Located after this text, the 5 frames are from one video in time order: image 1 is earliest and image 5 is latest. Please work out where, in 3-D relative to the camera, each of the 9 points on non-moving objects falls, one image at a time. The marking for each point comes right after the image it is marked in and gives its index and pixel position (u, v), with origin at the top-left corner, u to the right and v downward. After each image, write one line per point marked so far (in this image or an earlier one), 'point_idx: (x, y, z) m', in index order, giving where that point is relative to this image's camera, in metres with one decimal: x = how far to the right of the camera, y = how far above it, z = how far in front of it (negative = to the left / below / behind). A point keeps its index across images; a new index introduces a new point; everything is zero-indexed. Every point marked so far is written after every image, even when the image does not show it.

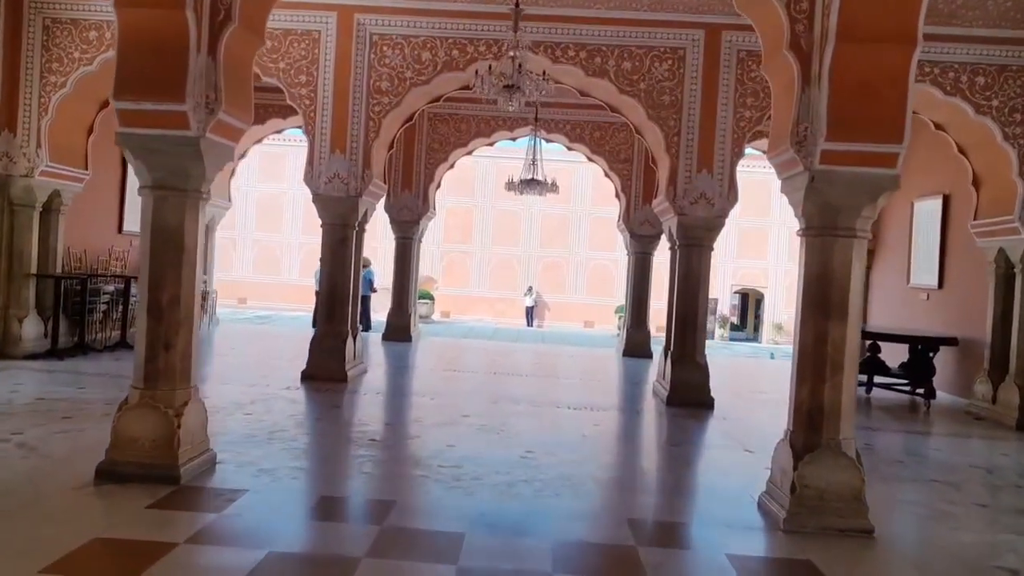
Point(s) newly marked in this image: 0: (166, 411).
0: (-1.6, -0.6, +3.6) m
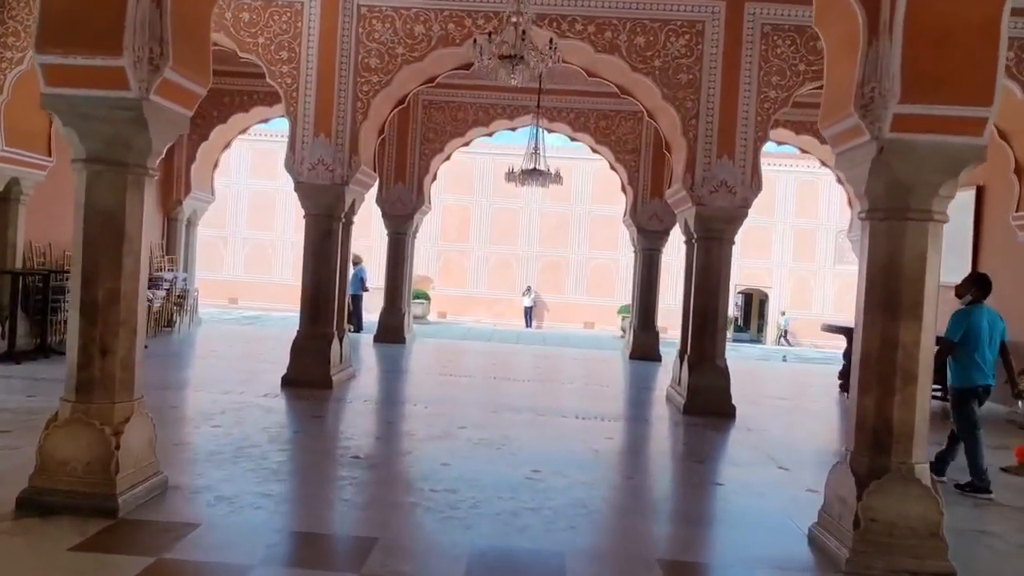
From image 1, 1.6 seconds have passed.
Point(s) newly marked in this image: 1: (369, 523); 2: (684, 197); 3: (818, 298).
0: (-1.6, -0.5, +3.0) m
1: (-0.6, -0.9, +3.1) m
2: (+1.3, +0.7, +6.1) m
3: (+7.5, -0.2, +19.2) m
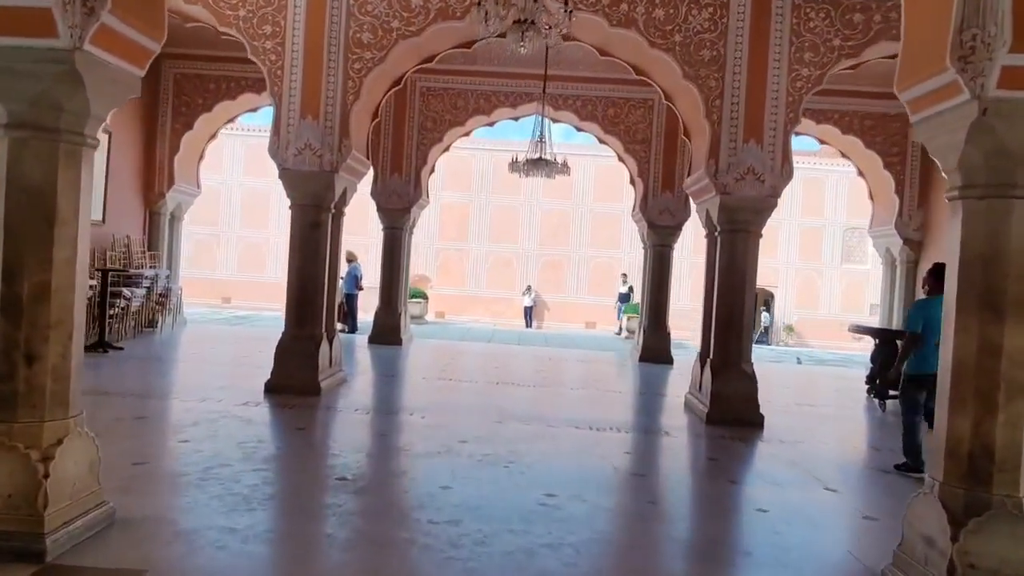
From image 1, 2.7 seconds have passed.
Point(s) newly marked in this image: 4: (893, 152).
0: (-1.5, -0.5, +2.5) m
1: (-0.5, -0.9, +2.6) m
2: (+1.4, +0.7, +5.6) m
3: (+7.5, -0.2, +18.7) m
4: (+4.3, +1.5, +8.9) m
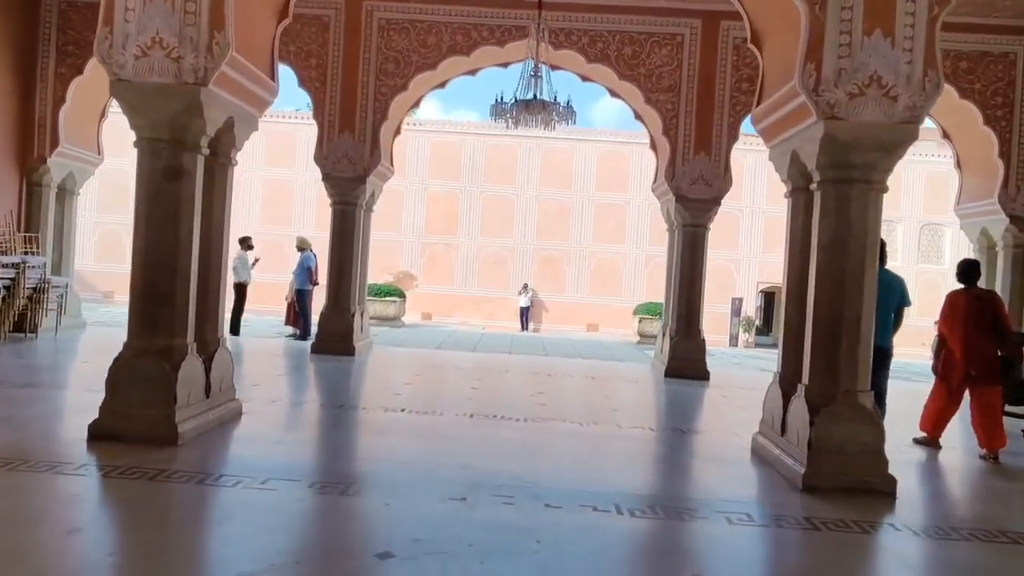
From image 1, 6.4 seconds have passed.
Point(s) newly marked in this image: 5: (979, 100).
0: (-1.6, -0.4, +0.4) m
1: (-0.6, -0.8, +0.5) m
2: (+1.3, +0.8, +3.5) m
3: (+7.3, -0.2, +16.6) m
4: (+4.2, +1.6, +6.8) m
5: (+4.0, +1.6, +6.8) m
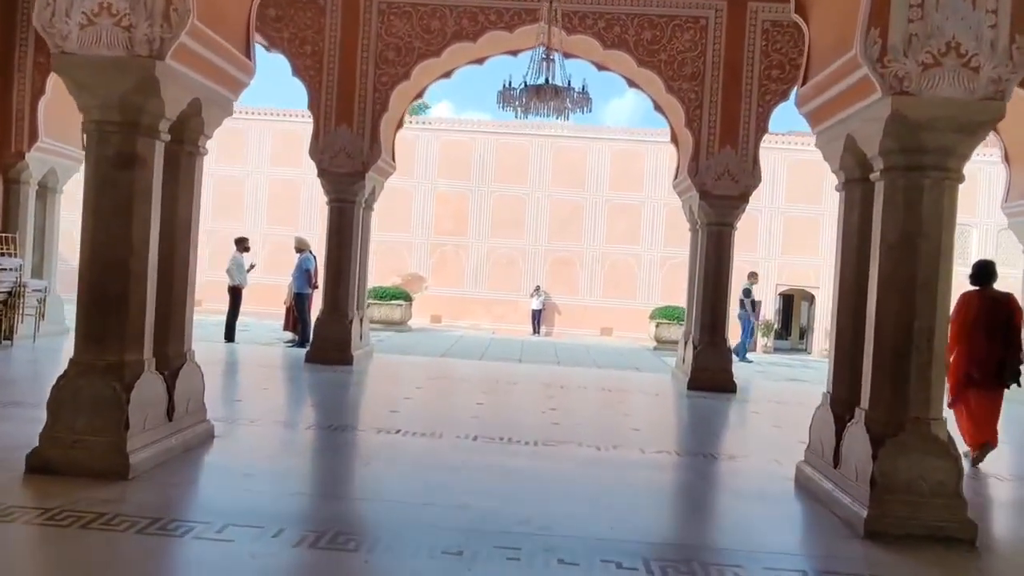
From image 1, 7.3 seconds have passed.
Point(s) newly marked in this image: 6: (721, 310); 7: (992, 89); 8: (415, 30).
0: (-1.6, -0.5, -0.1) m
1: (-0.6, -0.9, 0.0) m
2: (+1.3, +0.8, +2.9) m
3: (+7.6, -0.2, +16.0) m
4: (+4.3, +1.6, +6.2) m
5: (+4.1, +1.6, +6.2) m
6: (+1.7, -0.2, +6.5) m
7: (+1.7, +0.7, +2.8) m
8: (-0.8, +2.1, +6.4) m
